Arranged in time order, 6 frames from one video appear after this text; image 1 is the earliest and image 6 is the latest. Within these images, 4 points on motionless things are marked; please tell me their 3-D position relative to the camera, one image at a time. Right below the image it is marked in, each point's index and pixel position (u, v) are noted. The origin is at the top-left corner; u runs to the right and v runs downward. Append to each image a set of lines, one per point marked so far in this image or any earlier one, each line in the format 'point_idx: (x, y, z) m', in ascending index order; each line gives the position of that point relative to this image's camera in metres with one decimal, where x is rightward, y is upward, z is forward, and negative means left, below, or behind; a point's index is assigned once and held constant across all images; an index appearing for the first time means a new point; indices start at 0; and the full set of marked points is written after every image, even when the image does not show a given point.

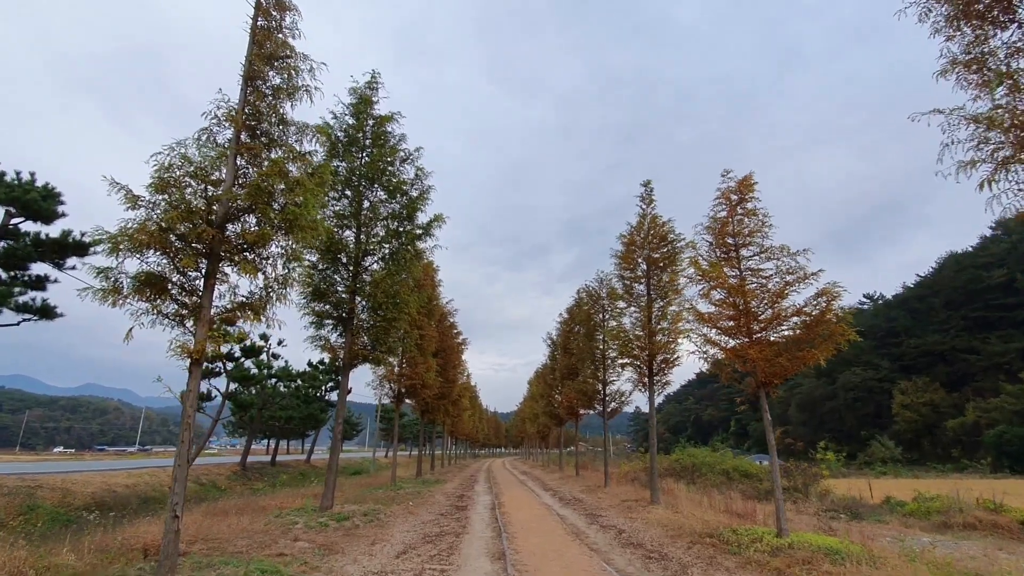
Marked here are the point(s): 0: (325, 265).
0: (-5.7, +0.7, +15.0) m
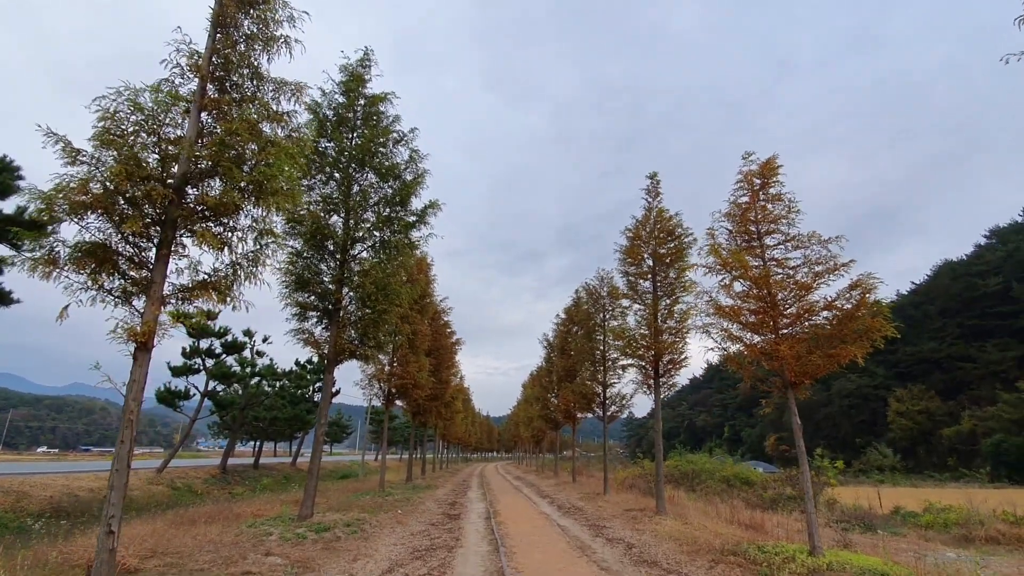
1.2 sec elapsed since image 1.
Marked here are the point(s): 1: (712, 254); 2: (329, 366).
0: (-5.6, +1.0, +13.9) m
1: (+4.4, +0.8, +10.9) m
2: (-5.1, -2.1, +13.9) m
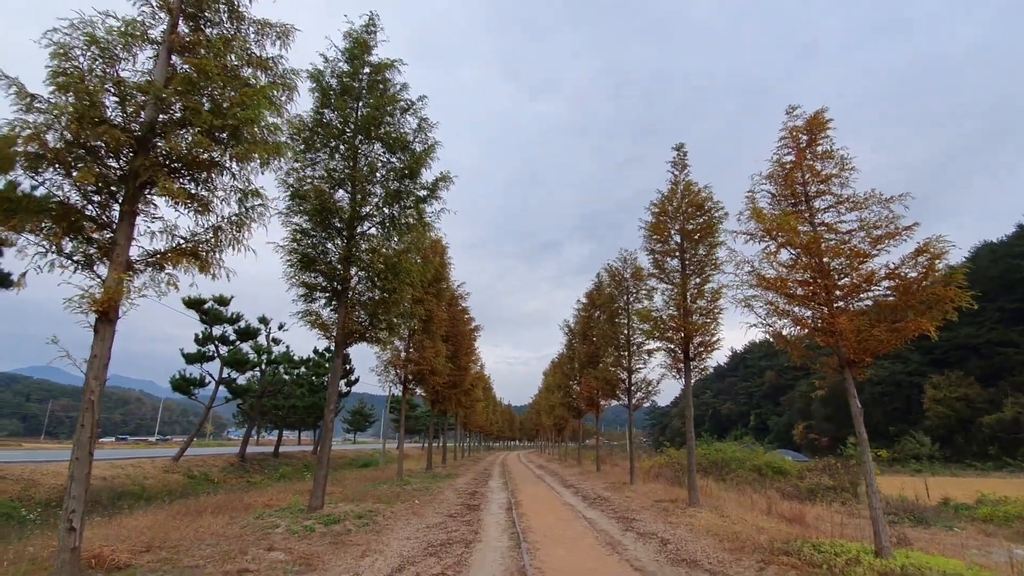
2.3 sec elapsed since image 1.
0: (-5.2, +1.5, +13.1) m
1: (+4.7, +1.4, +9.7) m
2: (-4.6, -1.6, +13.1) m
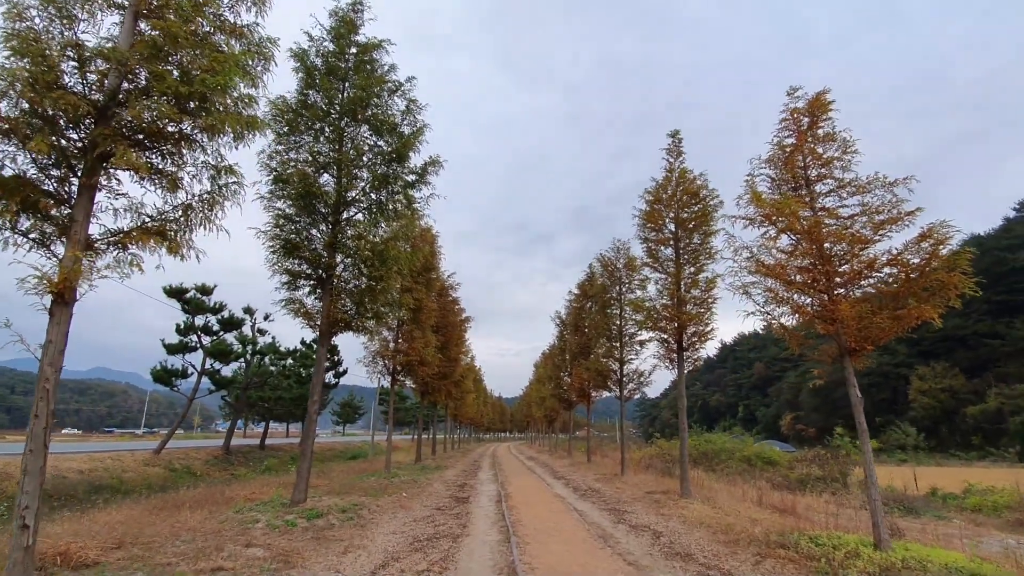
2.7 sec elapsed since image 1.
0: (-5.4, +1.9, +12.7) m
1: (+4.5, +1.6, +9.4) m
2: (-4.8, -1.3, +12.7) m
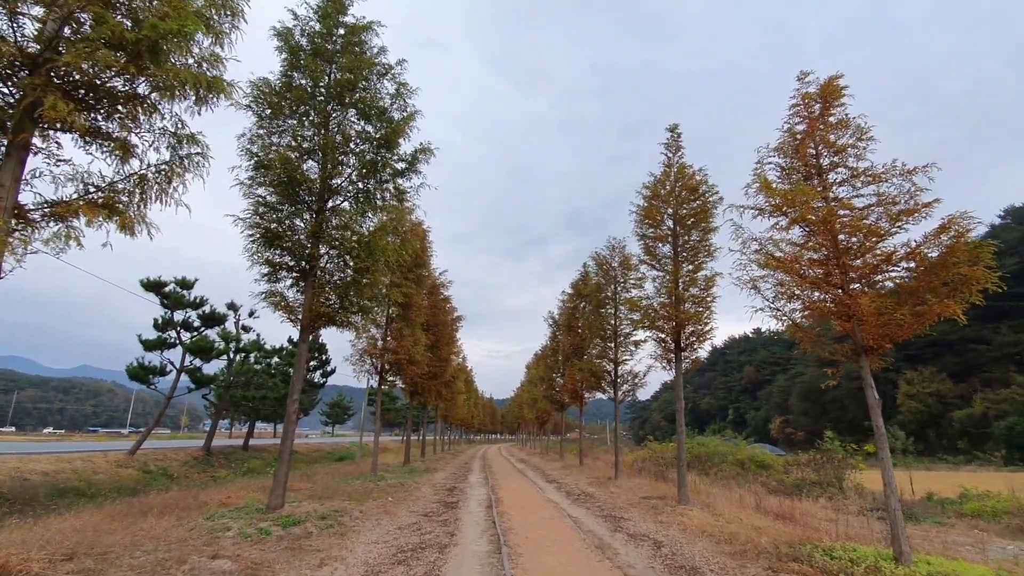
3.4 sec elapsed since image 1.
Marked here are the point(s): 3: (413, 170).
0: (-5.5, +2.0, +12.0) m
1: (+4.5, +1.7, +8.9) m
2: (-5.0, -1.1, +12.0) m
3: (-2.5, +3.0, +12.7) m
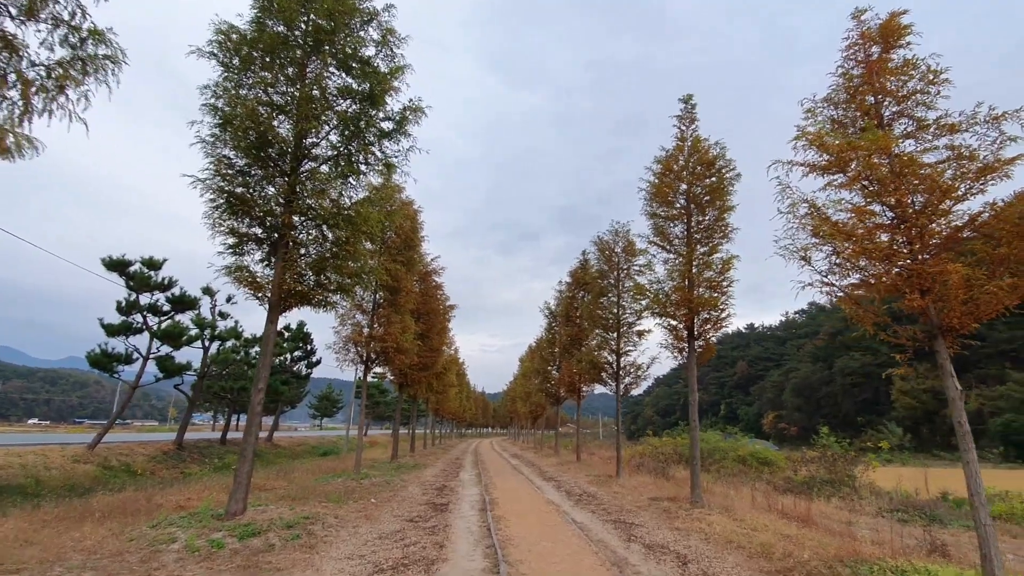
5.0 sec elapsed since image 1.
0: (-5.5, +2.6, +10.5) m
1: (+4.5, +2.1, +7.5) m
2: (-5.0, -0.5, +10.6) m
3: (-2.5, +3.5, +11.3) m
